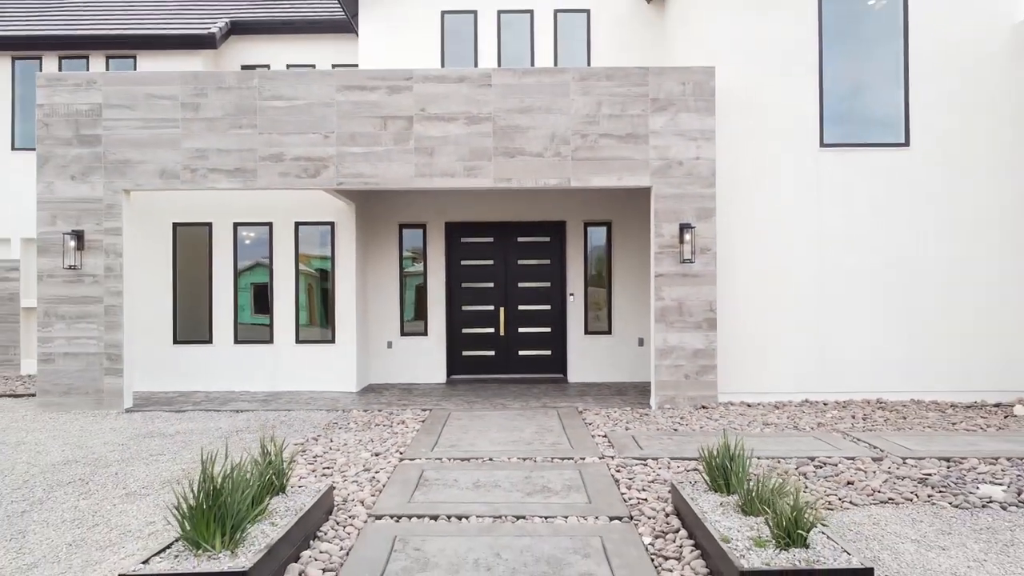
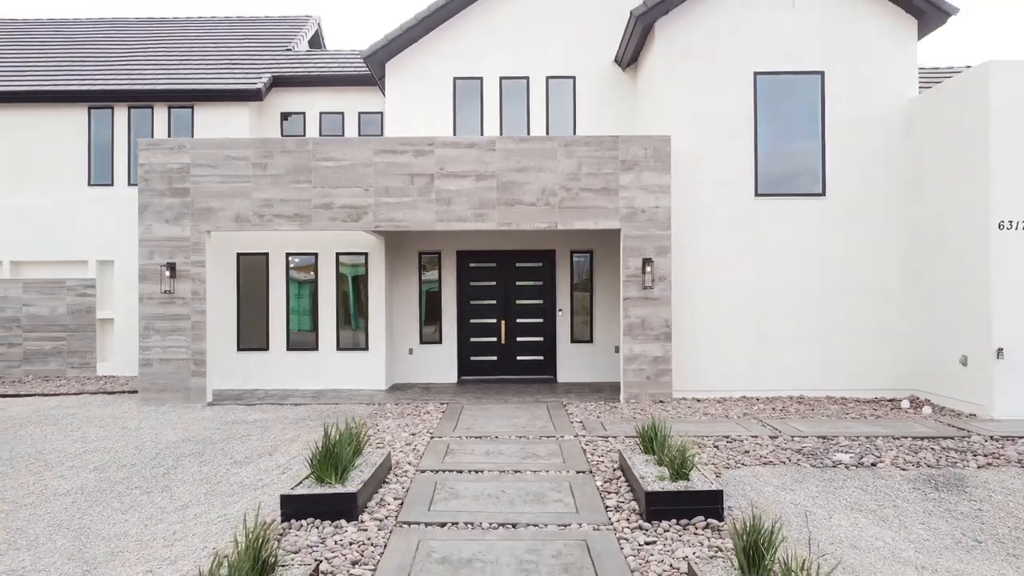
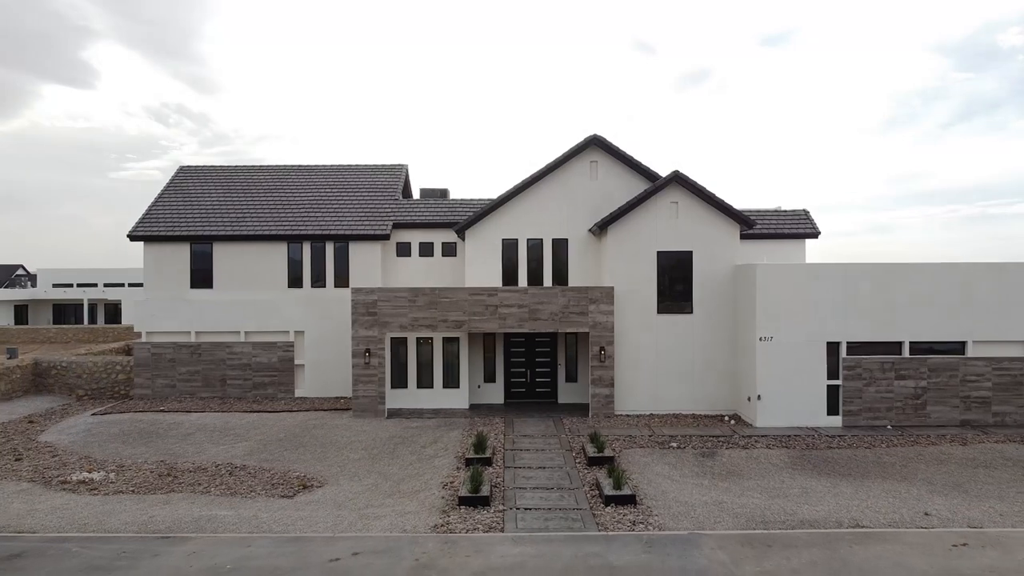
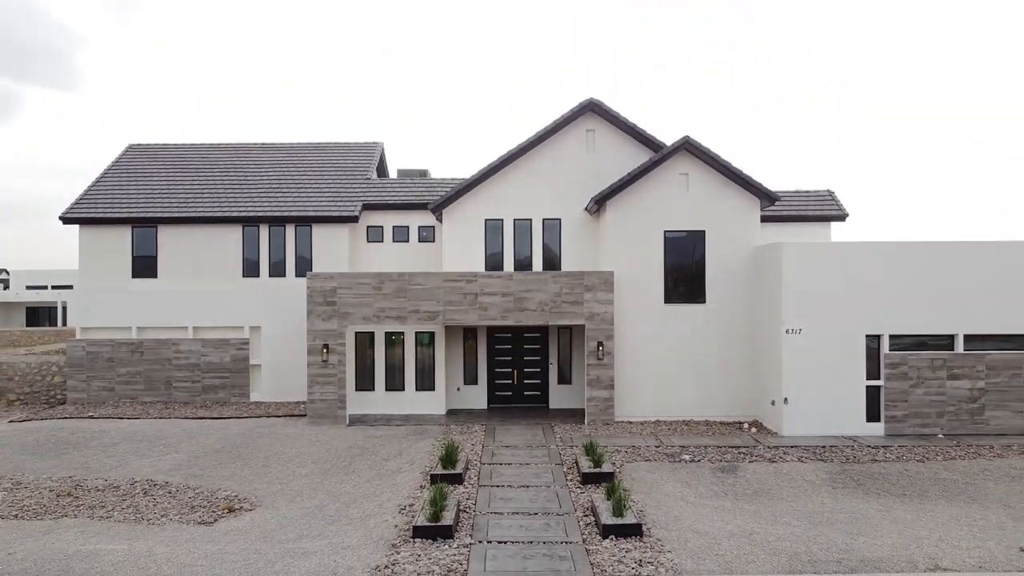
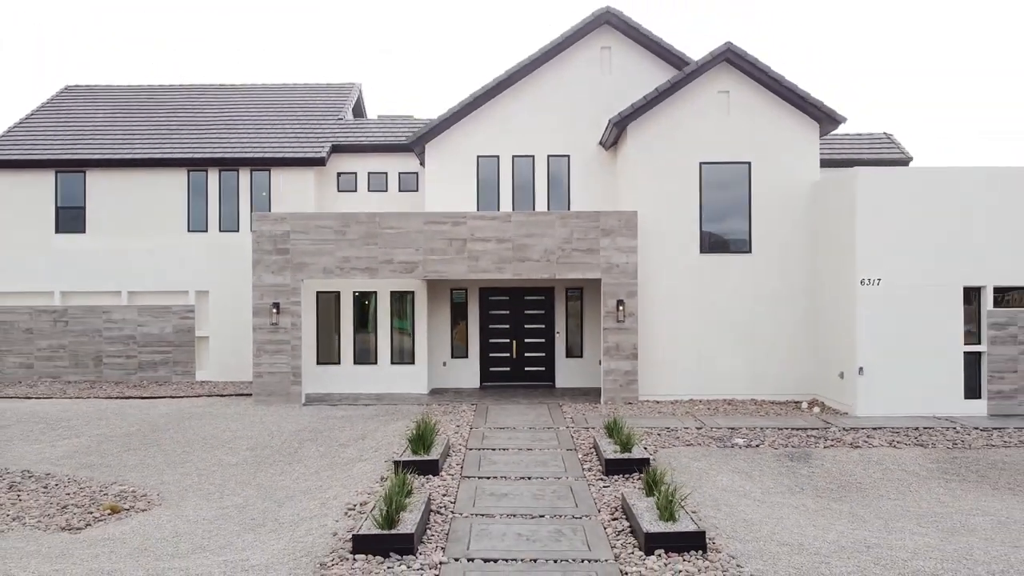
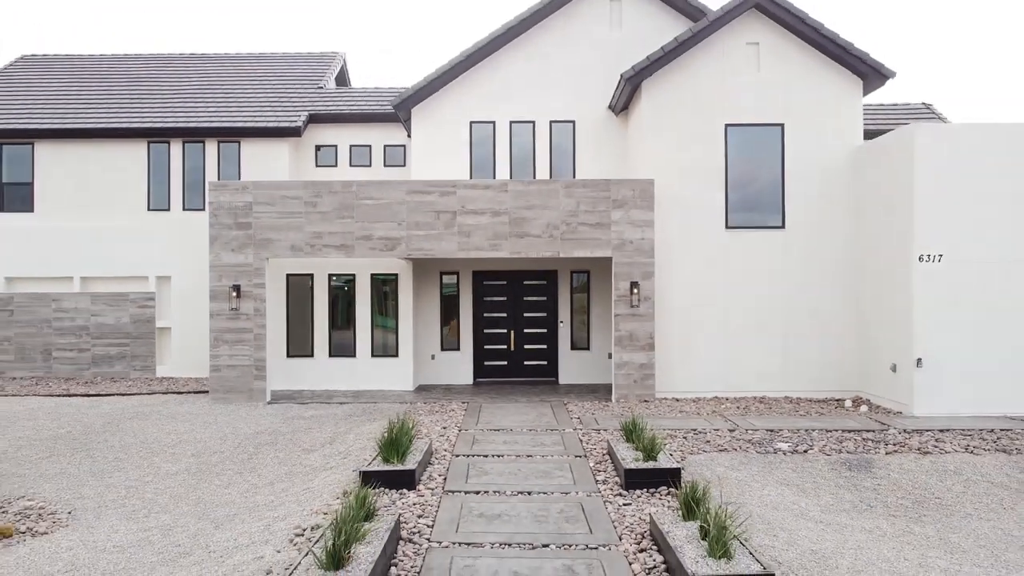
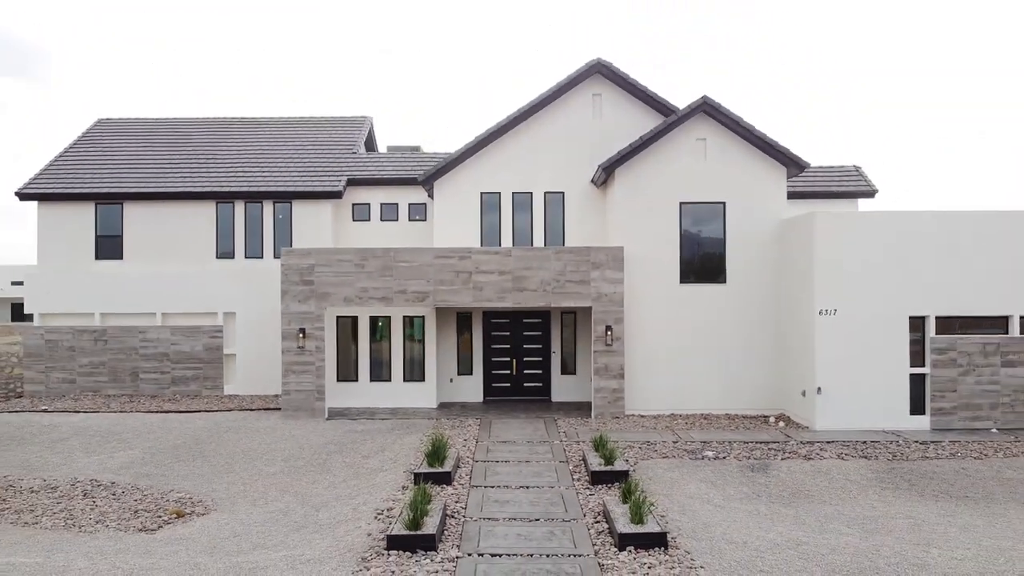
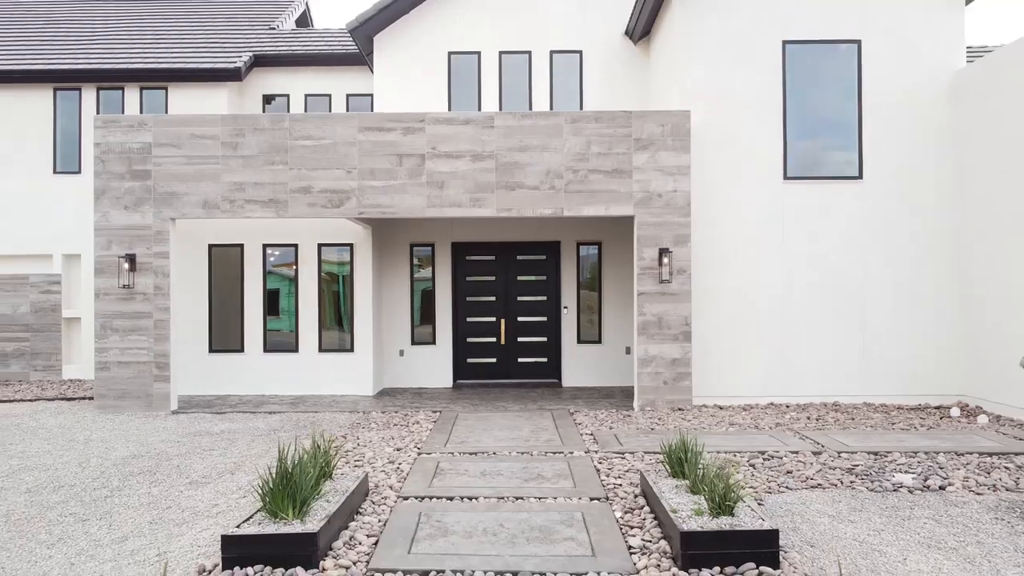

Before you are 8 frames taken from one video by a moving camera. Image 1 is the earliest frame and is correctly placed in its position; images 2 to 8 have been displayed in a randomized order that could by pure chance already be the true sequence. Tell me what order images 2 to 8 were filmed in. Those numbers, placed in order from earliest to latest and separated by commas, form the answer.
8, 2, 6, 5, 7, 4, 3
